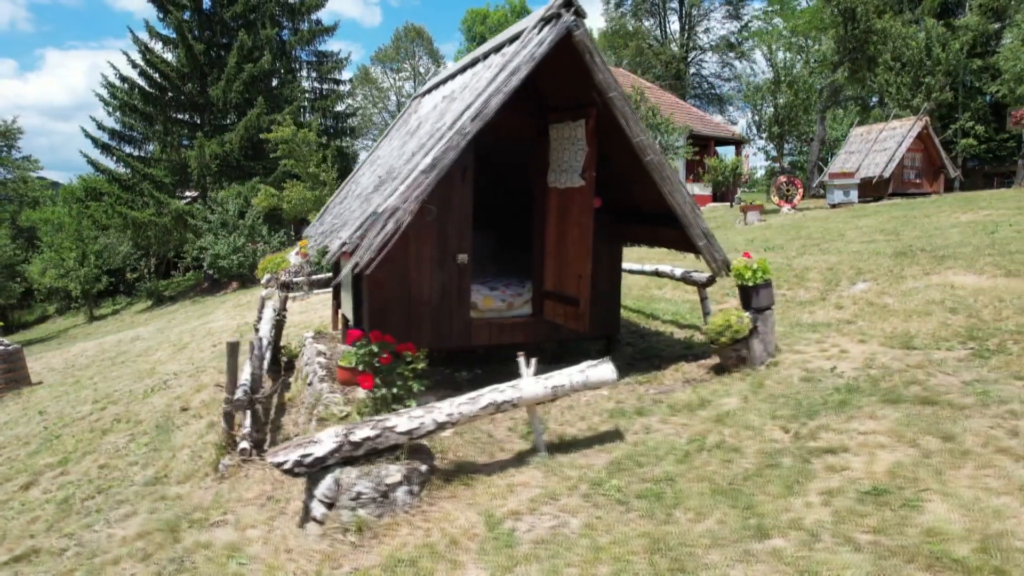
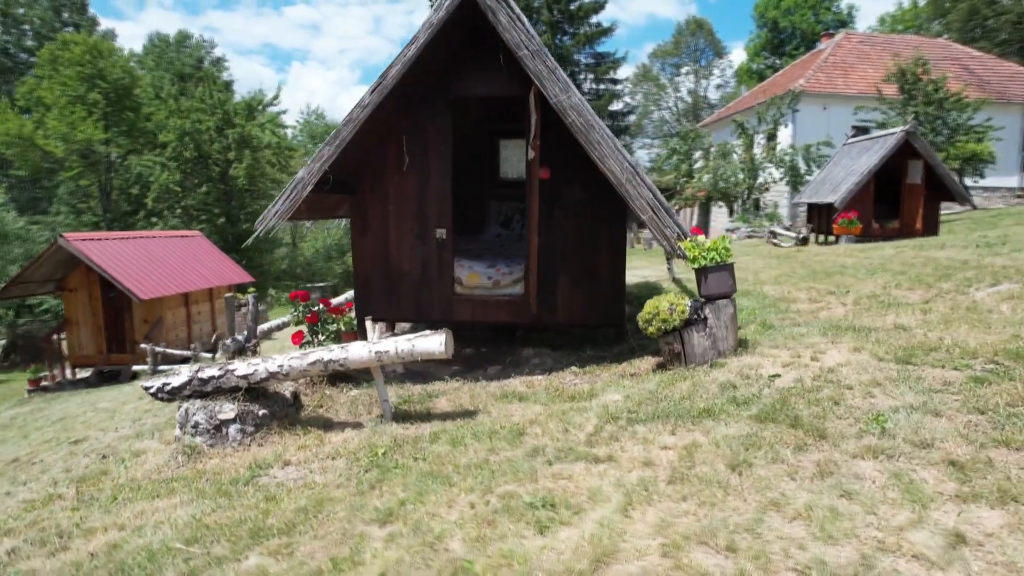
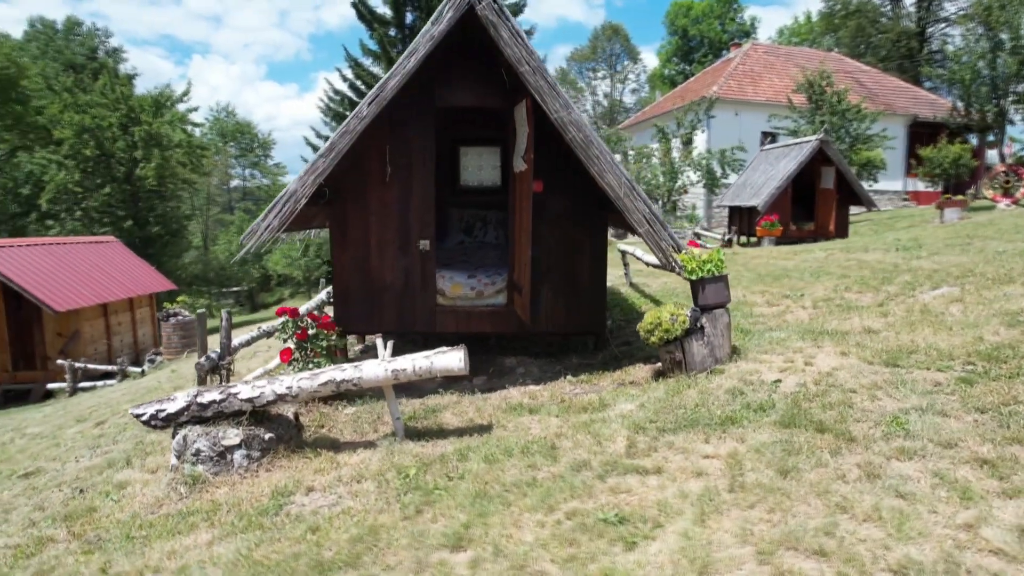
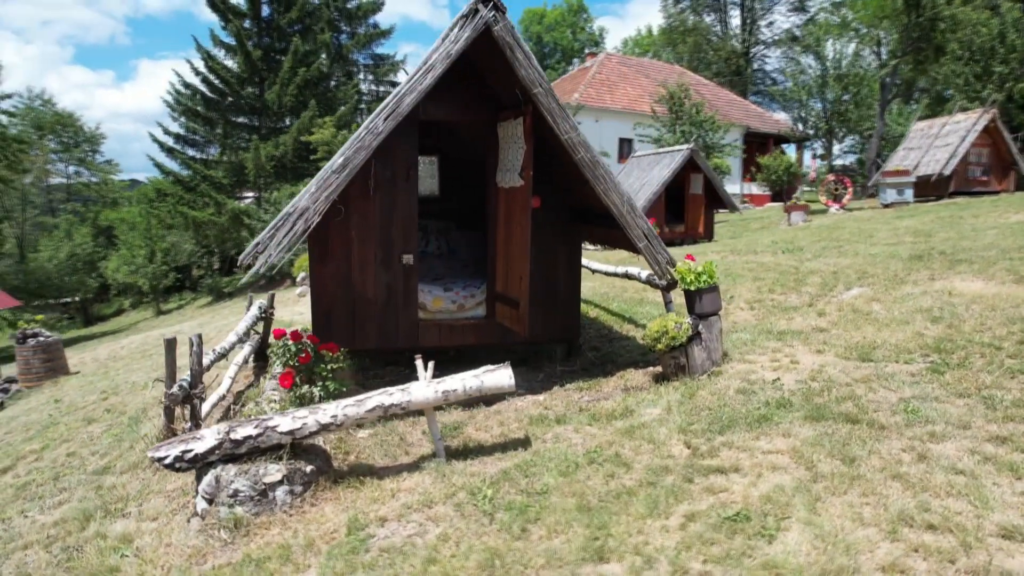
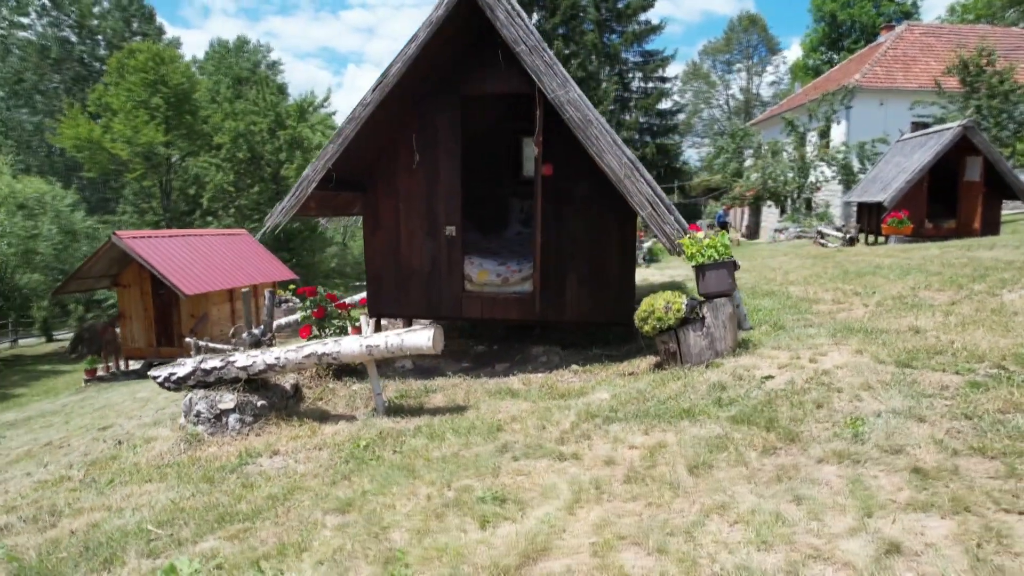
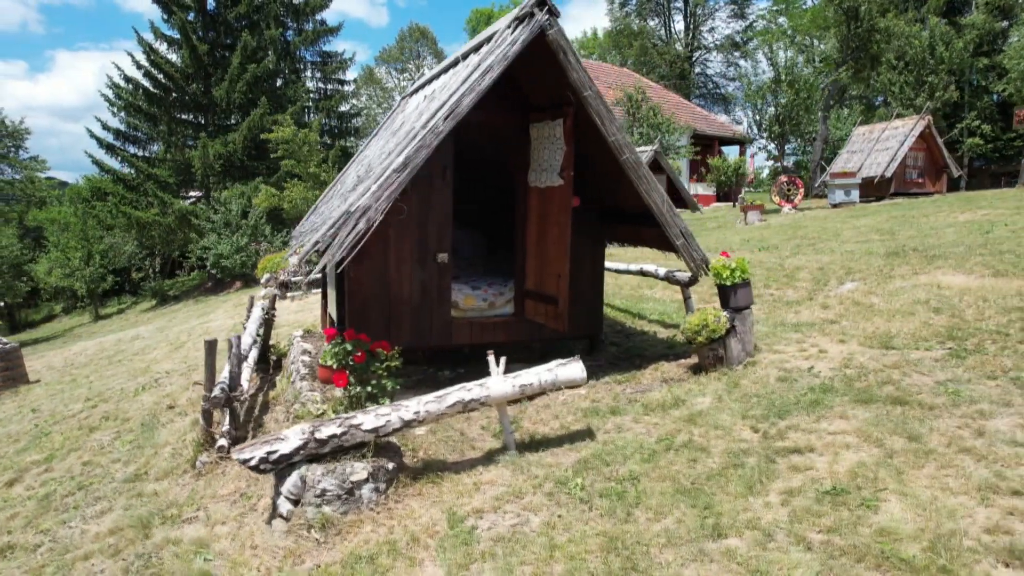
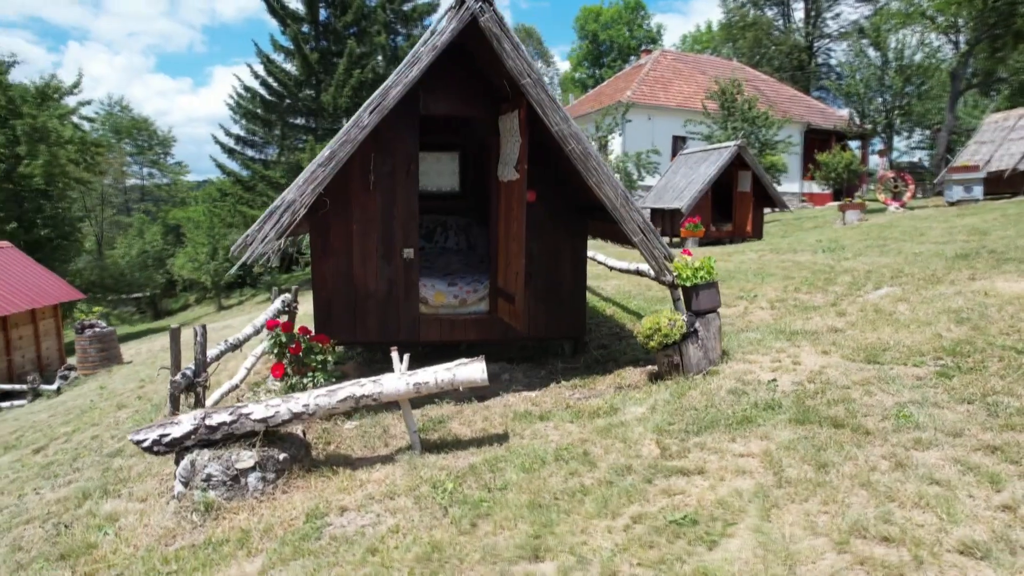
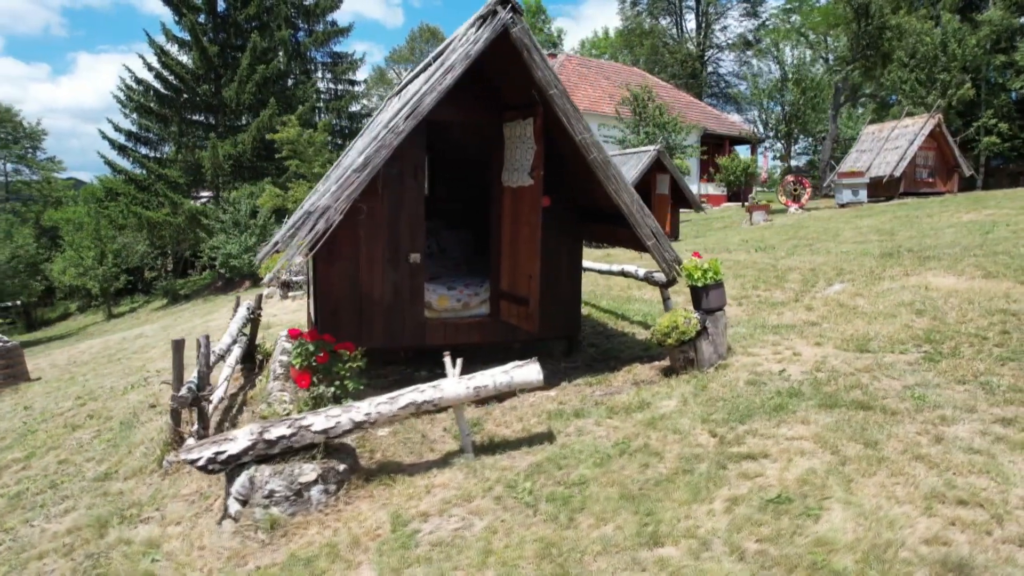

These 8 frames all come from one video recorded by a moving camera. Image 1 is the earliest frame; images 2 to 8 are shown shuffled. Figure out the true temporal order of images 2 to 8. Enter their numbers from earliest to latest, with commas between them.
6, 8, 4, 7, 3, 2, 5
